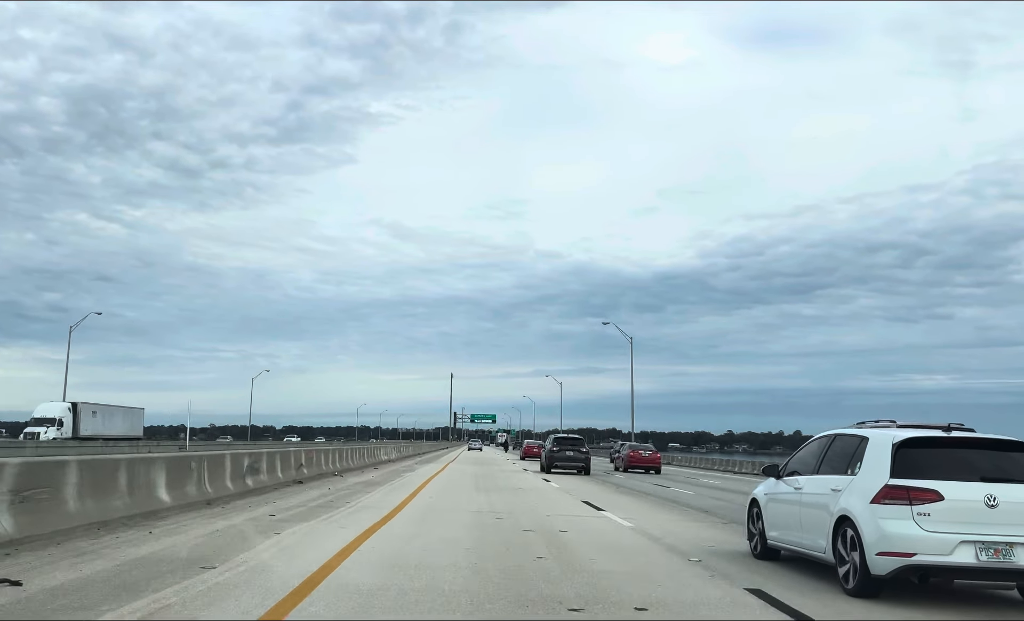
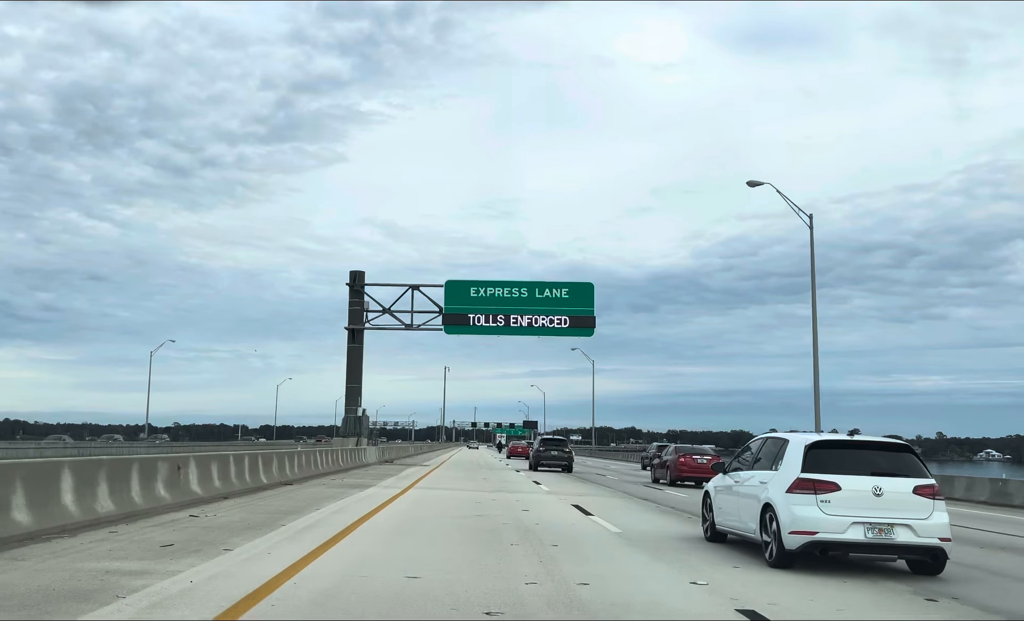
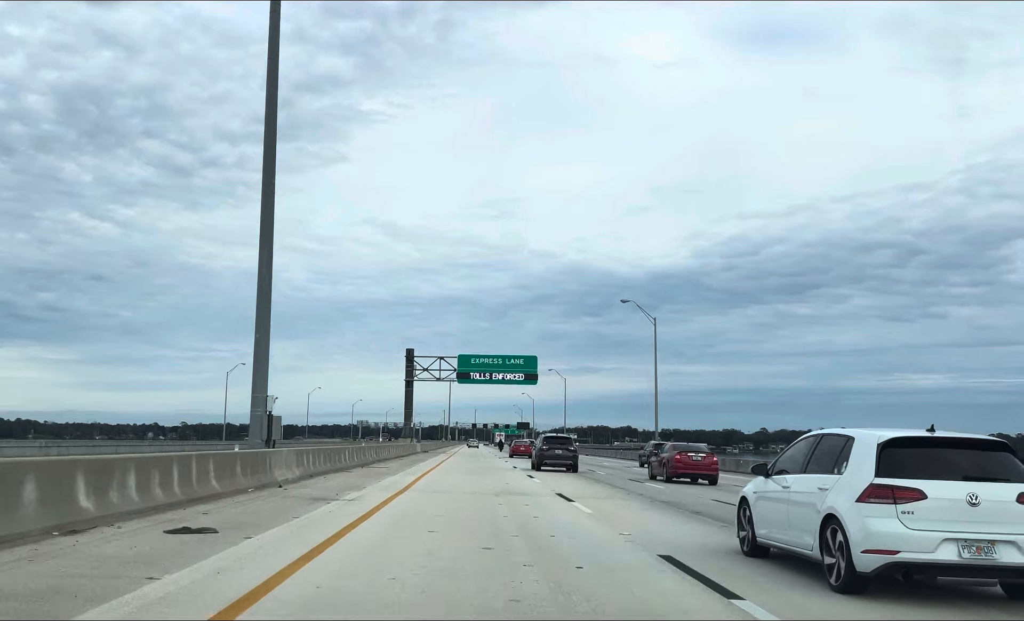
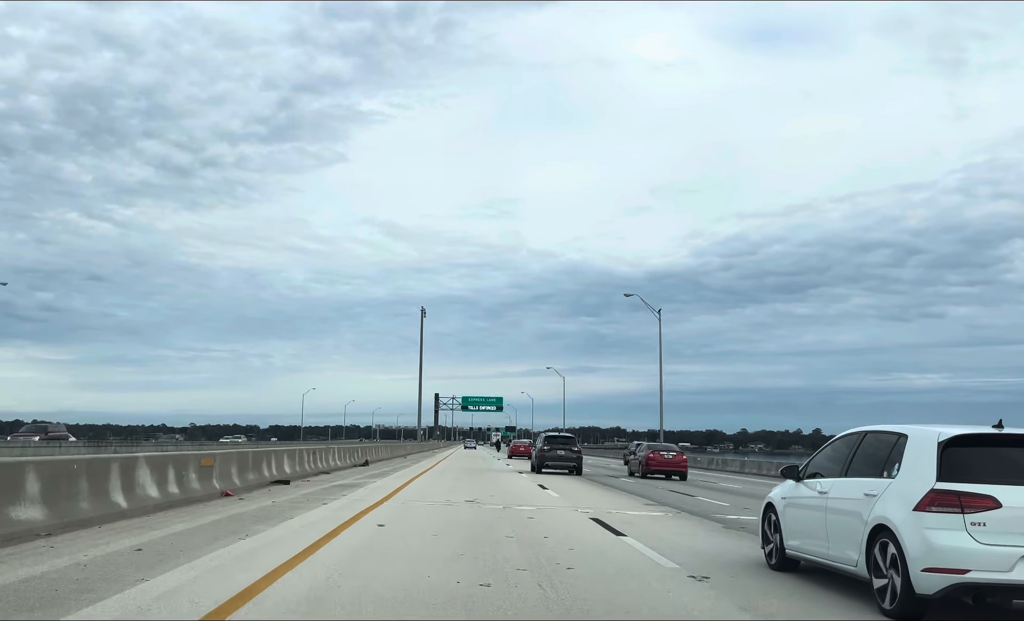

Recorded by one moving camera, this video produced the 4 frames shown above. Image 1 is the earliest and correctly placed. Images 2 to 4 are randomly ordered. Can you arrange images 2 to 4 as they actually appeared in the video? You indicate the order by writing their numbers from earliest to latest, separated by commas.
4, 3, 2
